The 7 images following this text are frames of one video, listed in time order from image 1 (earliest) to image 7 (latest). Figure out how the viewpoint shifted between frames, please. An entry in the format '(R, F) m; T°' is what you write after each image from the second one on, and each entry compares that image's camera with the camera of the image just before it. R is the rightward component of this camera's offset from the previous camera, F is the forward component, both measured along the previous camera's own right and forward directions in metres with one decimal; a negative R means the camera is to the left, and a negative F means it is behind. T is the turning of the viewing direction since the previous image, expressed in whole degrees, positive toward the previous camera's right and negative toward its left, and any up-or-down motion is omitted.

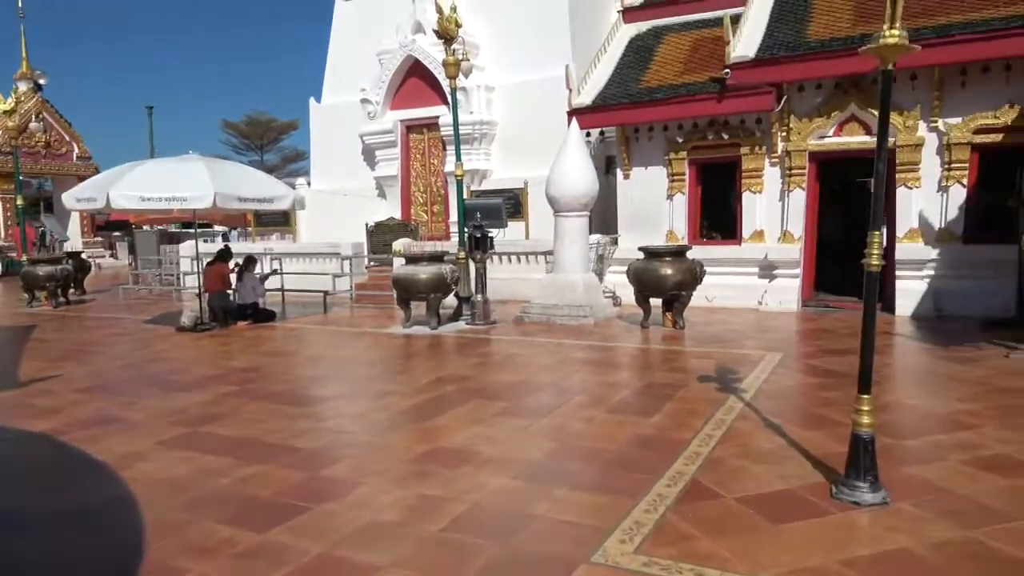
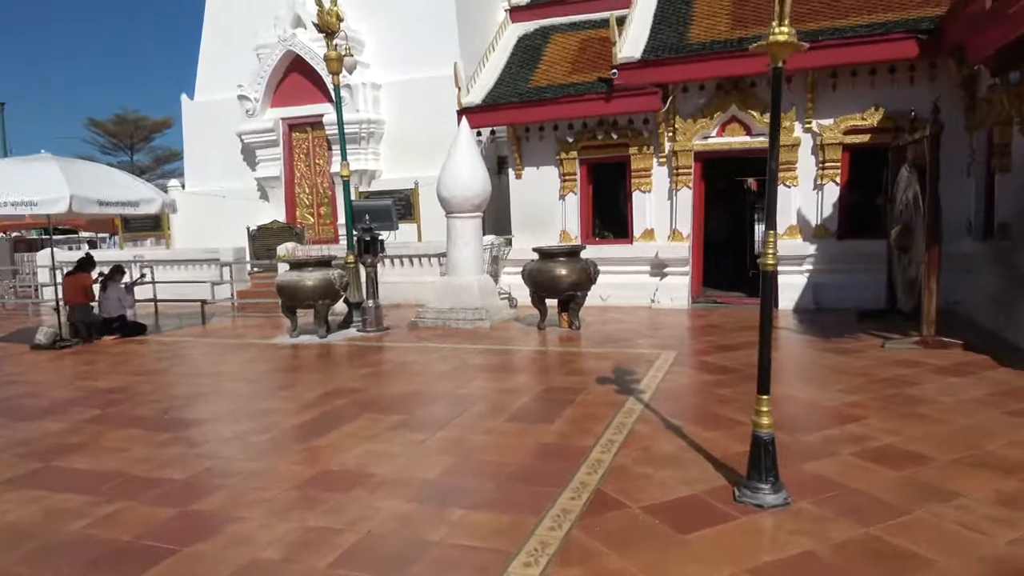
(0.0, +0.2) m; +8°
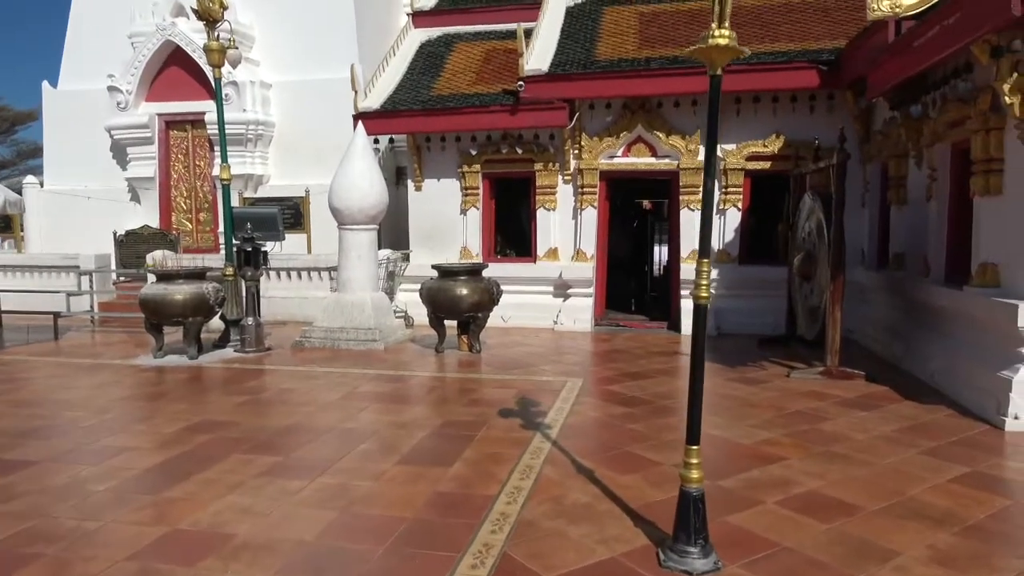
(0.0, +0.5) m; +8°
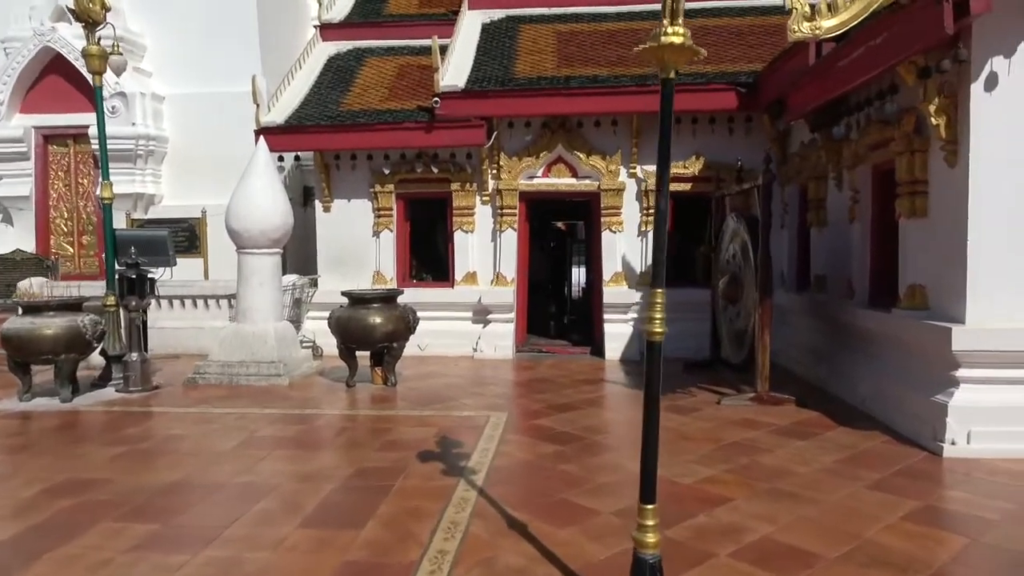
(0.0, +0.5) m; +7°
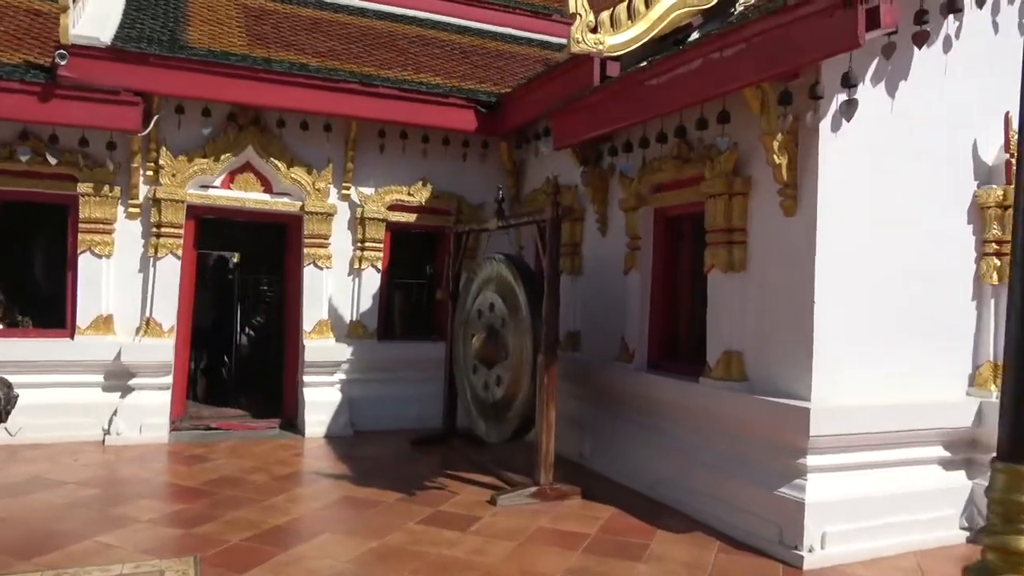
(-0.4, +2.0) m; +28°
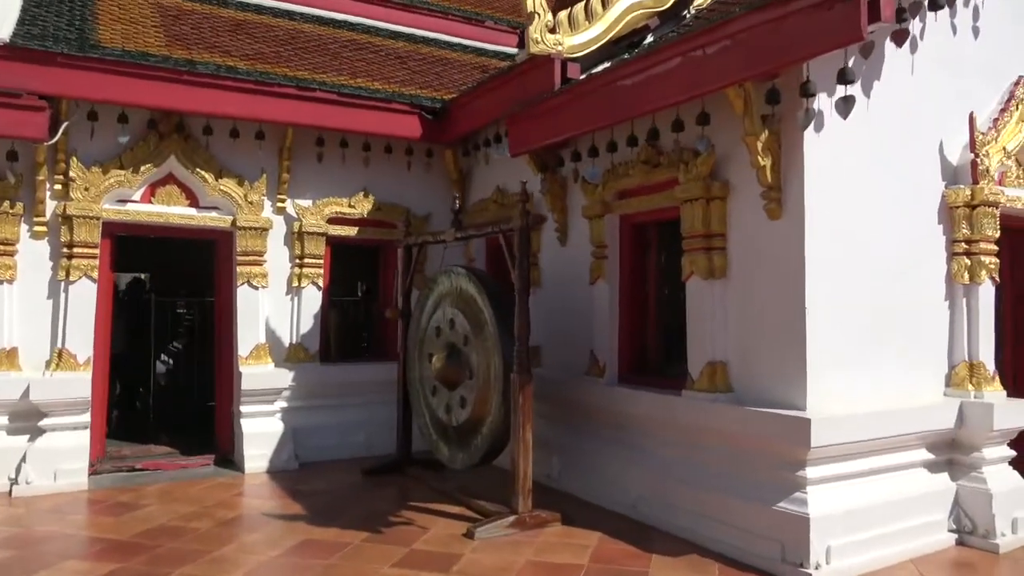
(-0.3, +0.3) m; +7°
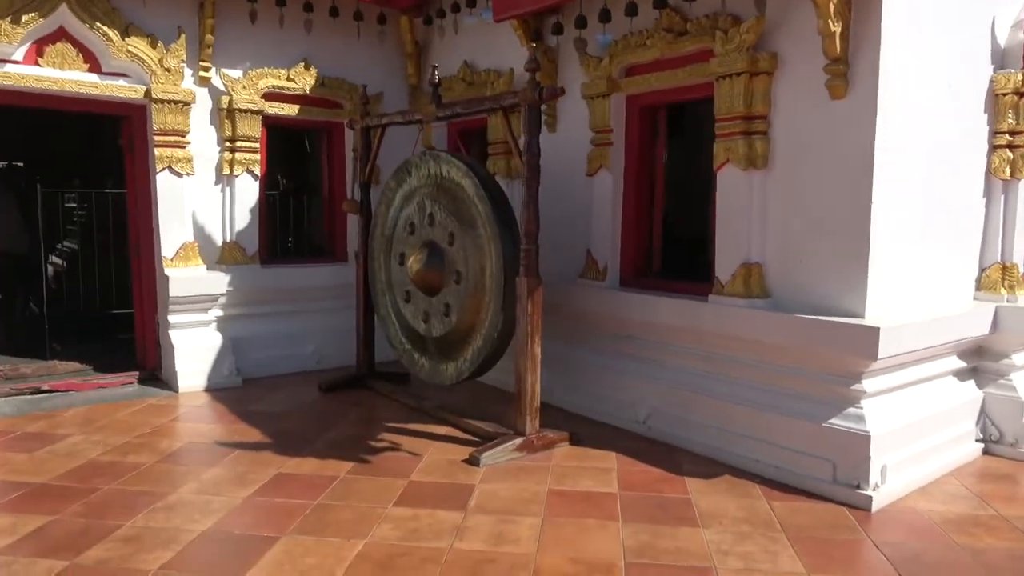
(-0.6, +0.7) m; +8°
